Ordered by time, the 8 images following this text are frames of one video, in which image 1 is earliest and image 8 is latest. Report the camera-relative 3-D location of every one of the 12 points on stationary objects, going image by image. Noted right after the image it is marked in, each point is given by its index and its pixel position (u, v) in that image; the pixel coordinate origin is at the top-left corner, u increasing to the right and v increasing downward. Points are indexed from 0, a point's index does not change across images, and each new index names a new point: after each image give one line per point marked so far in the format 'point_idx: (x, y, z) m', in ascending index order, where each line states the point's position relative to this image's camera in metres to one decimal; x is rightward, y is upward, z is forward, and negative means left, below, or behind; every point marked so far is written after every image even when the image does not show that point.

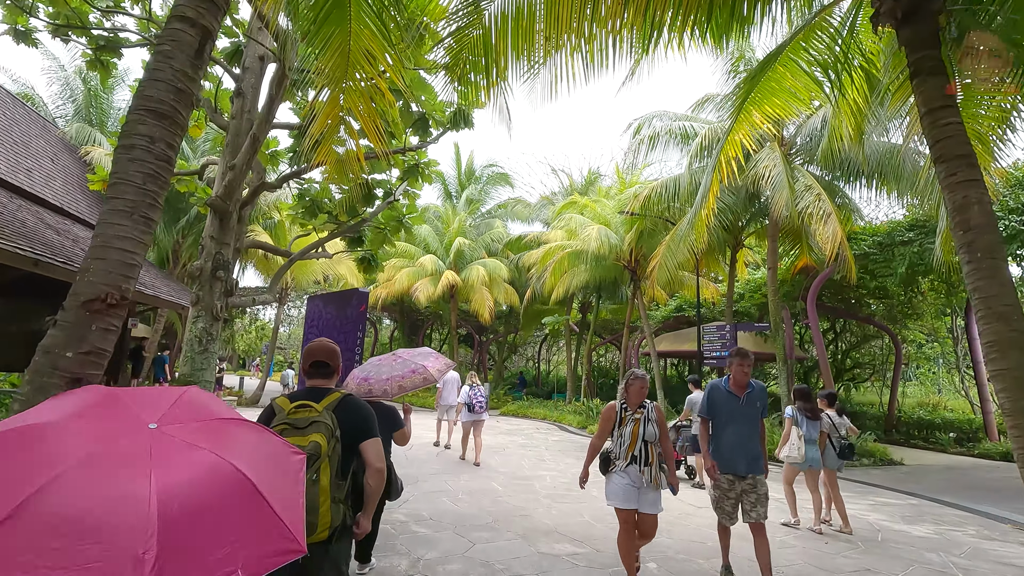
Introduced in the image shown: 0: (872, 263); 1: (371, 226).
0: (+7.7, +0.5, +12.9) m
1: (-2.1, +0.9, +9.0) m
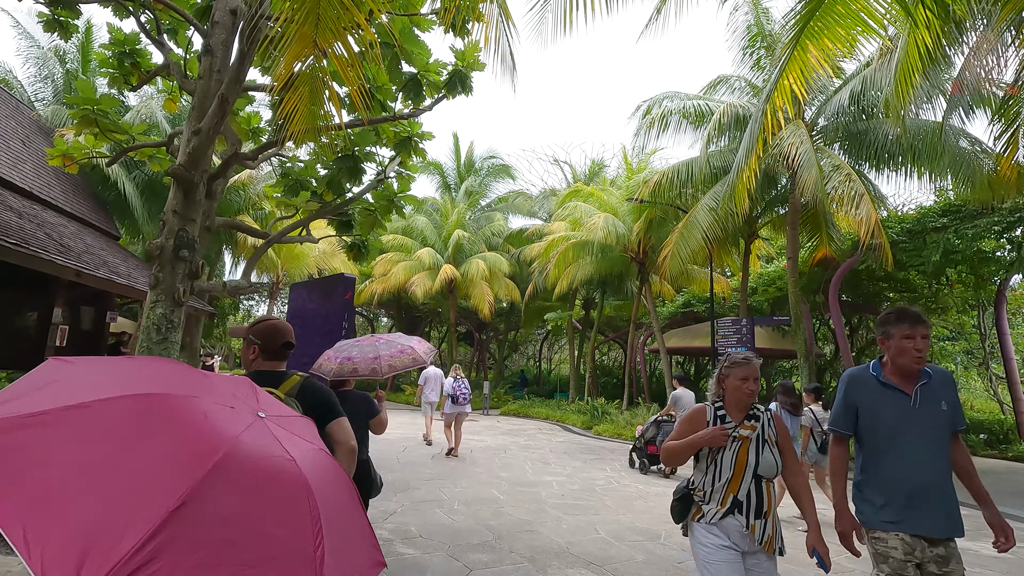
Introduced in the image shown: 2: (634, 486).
0: (+7.8, +0.7, +12.1) m
1: (-2.1, +1.1, +8.1) m
2: (+1.5, -2.4, +7.4) m
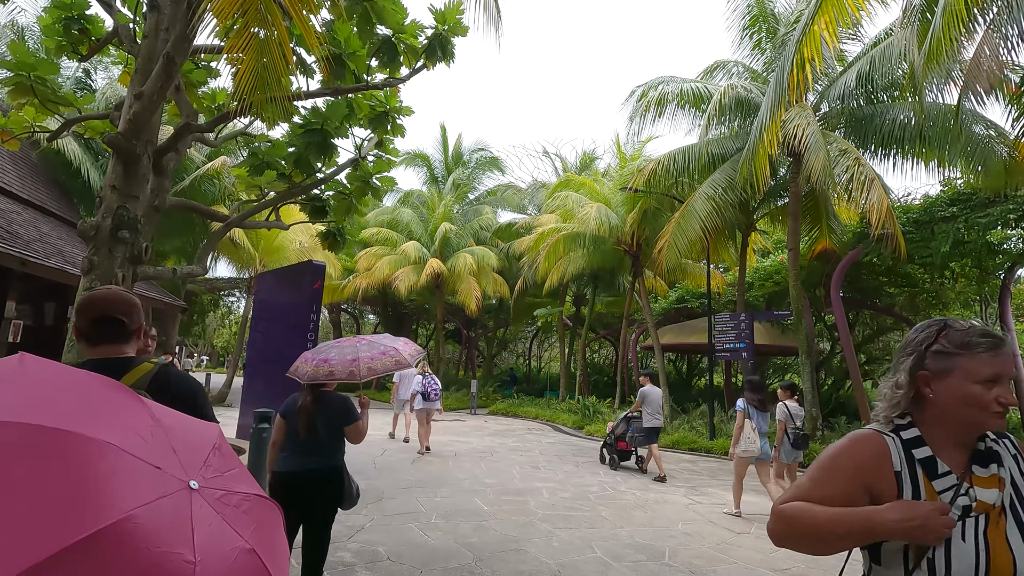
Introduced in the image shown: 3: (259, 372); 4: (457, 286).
0: (+7.5, +0.8, +11.6) m
1: (-2.2, +1.2, +7.5) m
2: (+1.3, -2.3, +6.8) m
3: (-2.7, -0.9, +6.4) m
4: (-1.8, +0.1, +19.9) m
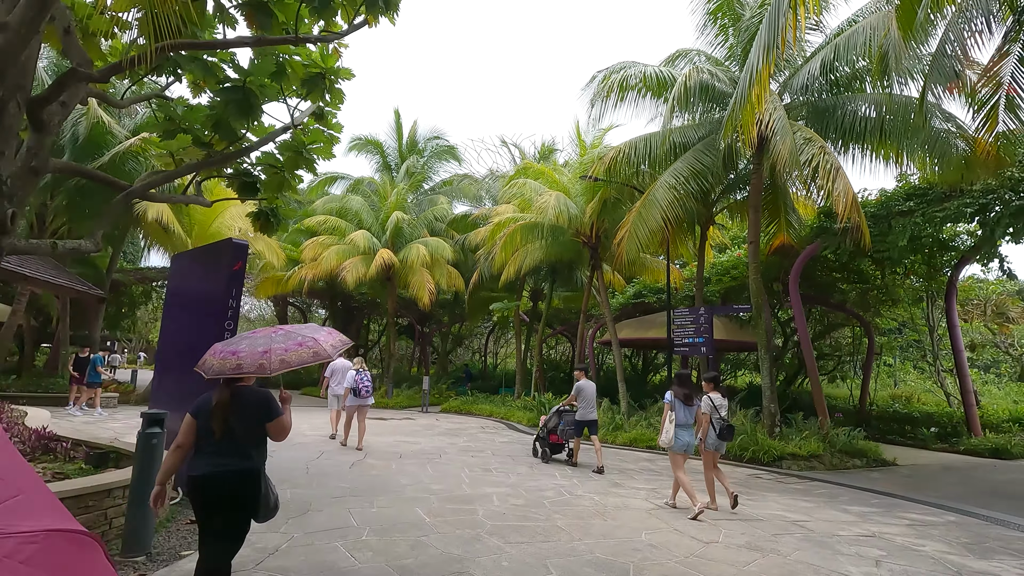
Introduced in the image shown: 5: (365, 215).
0: (+6.7, +0.9, +11.4) m
1: (-2.8, +1.4, +6.7) m
2: (+0.8, -2.2, +6.3) m
3: (-3.2, -0.7, +5.6) m
4: (-3.2, +0.3, +19.1) m
5: (-4.8, +2.4, +19.7) m
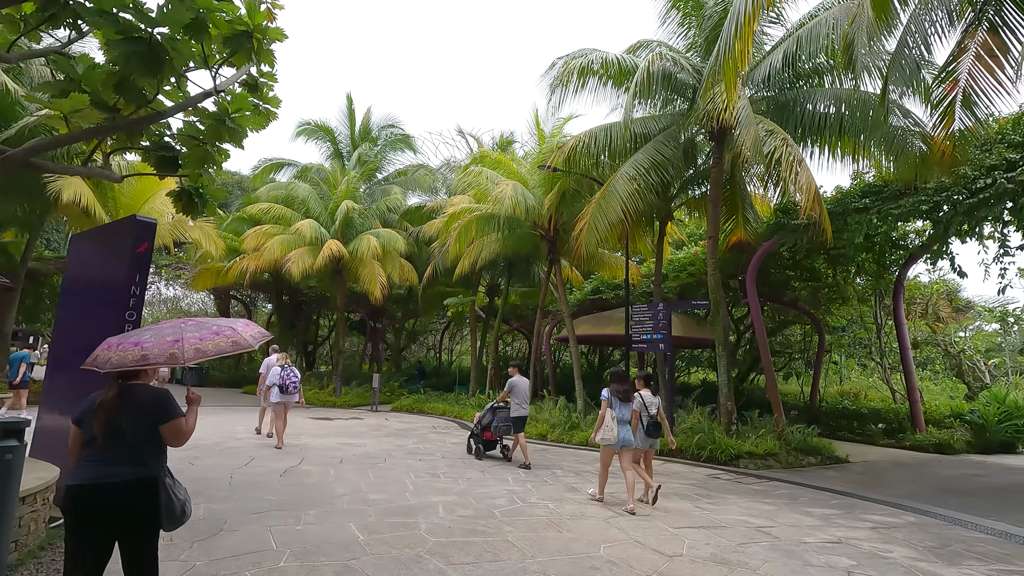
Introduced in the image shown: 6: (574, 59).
0: (+5.8, +1.0, +11.4) m
1: (-3.2, +1.5, +5.9) m
2: (+0.3, -2.1, +5.8) m
3: (-3.6, -0.6, +4.9) m
4: (-4.6, +0.5, +18.3) m
5: (-6.2, +2.6, +18.8) m
6: (+1.1, +4.2, +11.2) m
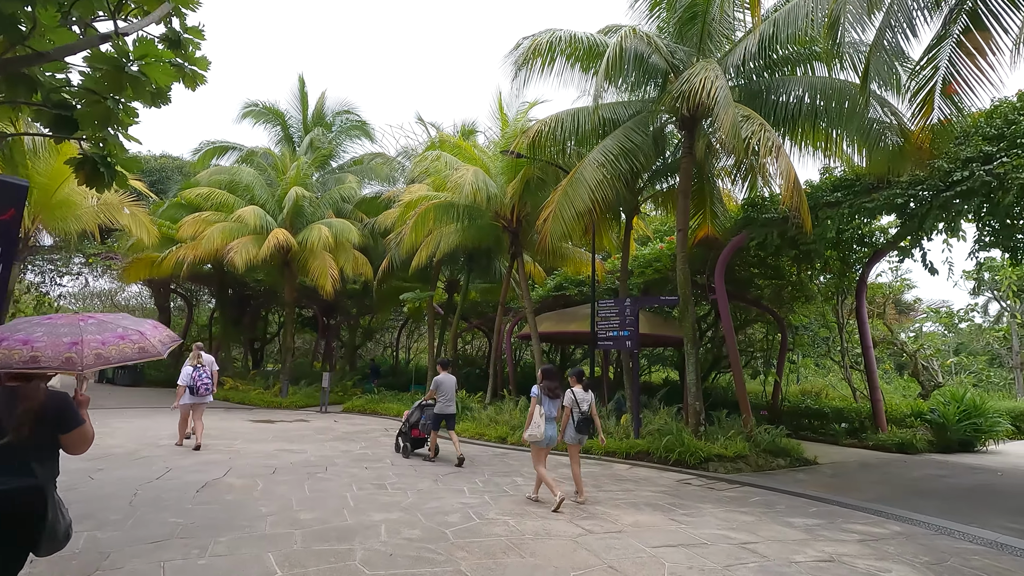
0: (+5.1, +1.1, +11.0) m
1: (-3.6, +1.7, +5.0) m
2: (-0.1, -2.0, +5.1) m
3: (-3.9, -0.5, +3.9) m
4: (-5.8, +0.7, +17.2) m
5: (-7.3, +2.8, +17.6) m
6: (+0.5, +4.3, +10.5) m
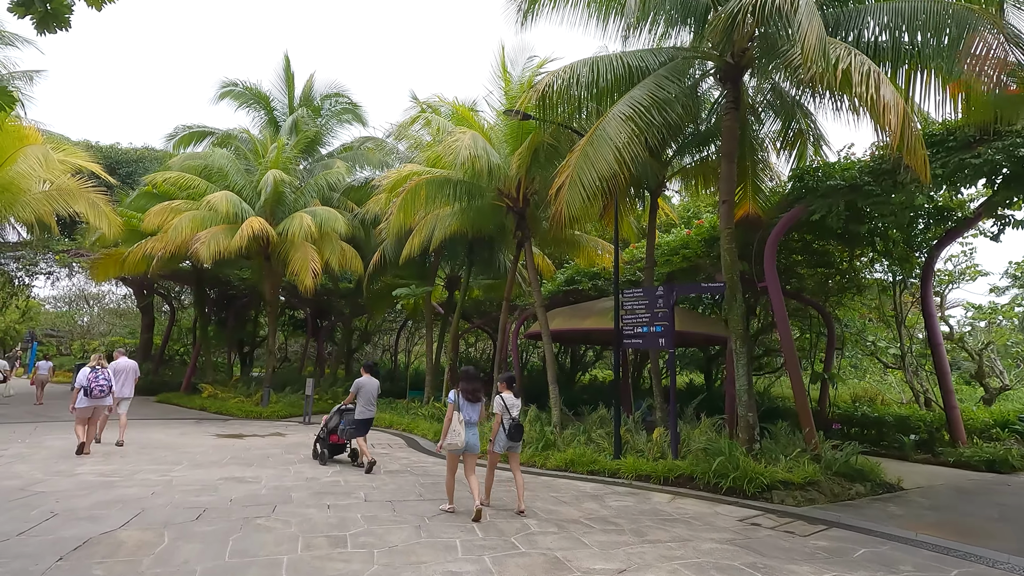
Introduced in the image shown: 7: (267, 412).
0: (+5.2, +1.3, +9.0) m
1: (-3.5, +1.9, +3.1) m
2: (0.0, -1.8, +3.2) m
3: (-3.9, -0.3, +2.0) m
4: (-5.6, +0.8, +15.3) m
5: (-7.2, +2.9, +15.7) m
6: (+0.5, +4.5, +8.6) m
7: (-6.5, -3.3, +16.0) m
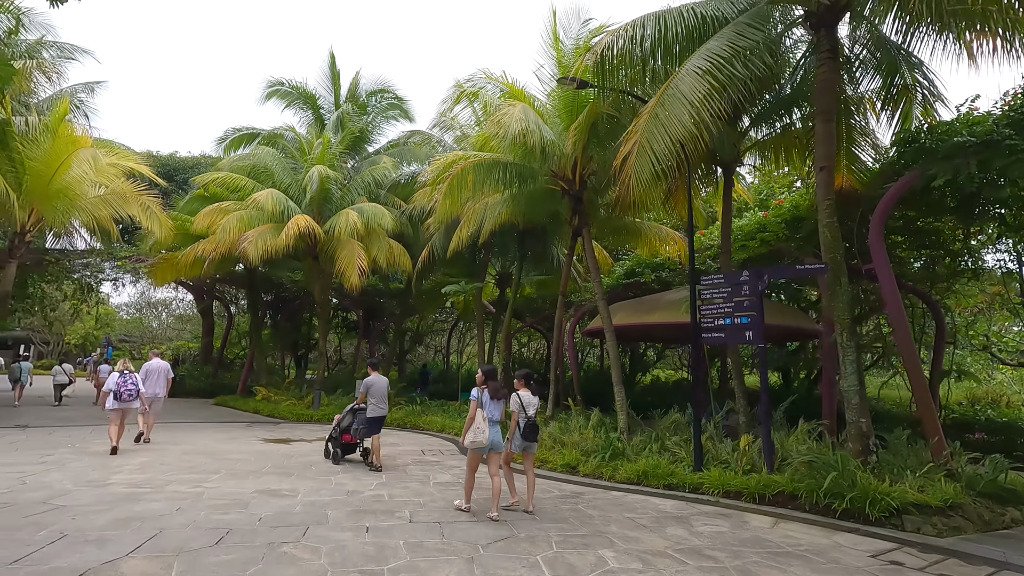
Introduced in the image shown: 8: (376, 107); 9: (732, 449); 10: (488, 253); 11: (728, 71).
0: (+6.0, +1.5, +7.5) m
1: (-3.3, +1.9, +2.4) m
2: (+0.3, -1.6, +2.1) m
3: (-3.6, -0.2, +1.3) m
4: (-4.2, +0.9, +14.8) m
5: (-5.8, +2.9, +15.3) m
6: (+1.2, +4.7, +7.5) m
7: (-5.0, -3.3, +15.5) m
8: (-4.2, +5.7, +18.6) m
9: (+2.9, -2.1, +8.0) m
10: (-0.6, +0.9, +15.5) m
11: (+2.6, +2.5, +7.1) m
